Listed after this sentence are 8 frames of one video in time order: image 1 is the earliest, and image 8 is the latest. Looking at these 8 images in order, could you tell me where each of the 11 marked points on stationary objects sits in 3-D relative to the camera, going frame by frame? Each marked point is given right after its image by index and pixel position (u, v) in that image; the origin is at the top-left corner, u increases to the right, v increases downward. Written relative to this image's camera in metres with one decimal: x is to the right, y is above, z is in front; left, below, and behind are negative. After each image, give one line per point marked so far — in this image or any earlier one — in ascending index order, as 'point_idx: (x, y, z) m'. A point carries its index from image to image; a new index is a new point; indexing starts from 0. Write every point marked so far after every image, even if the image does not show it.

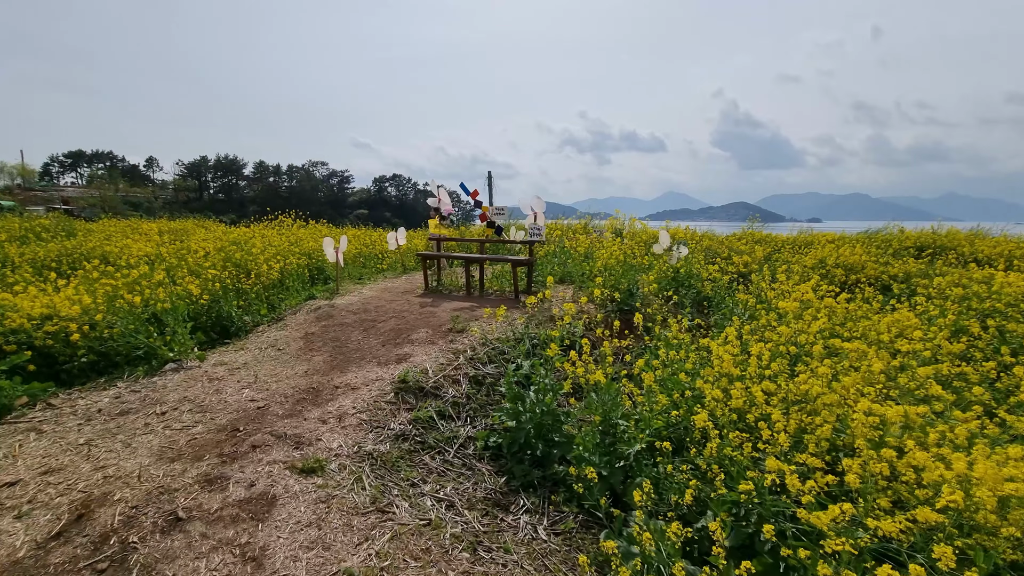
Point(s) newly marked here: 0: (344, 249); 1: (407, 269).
0: (-2.6, +0.6, +7.5) m
1: (-2.2, +0.3, +10.2) m
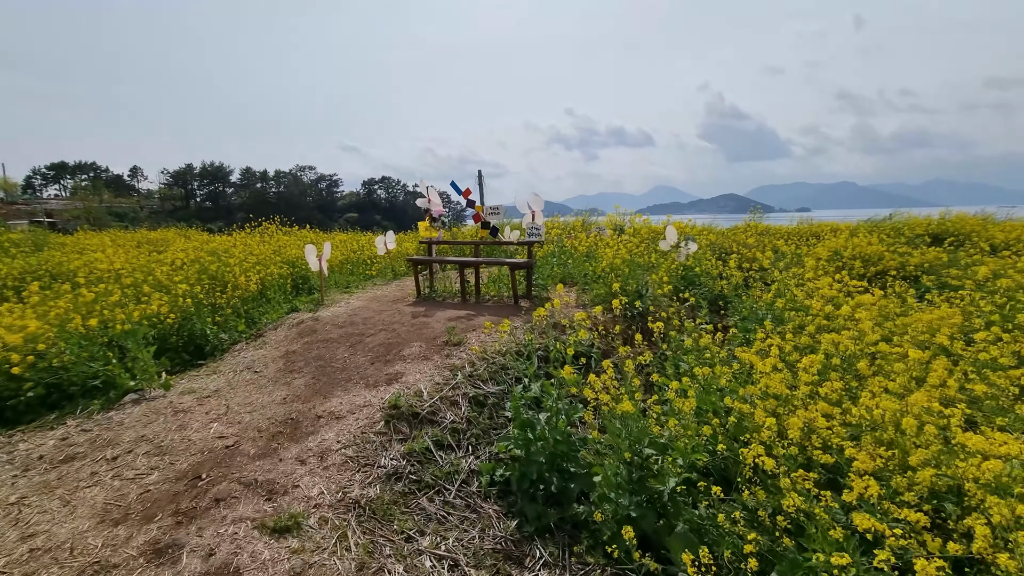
0: (-2.6, +0.4, +7.0) m
1: (-2.2, +0.2, +9.6) m
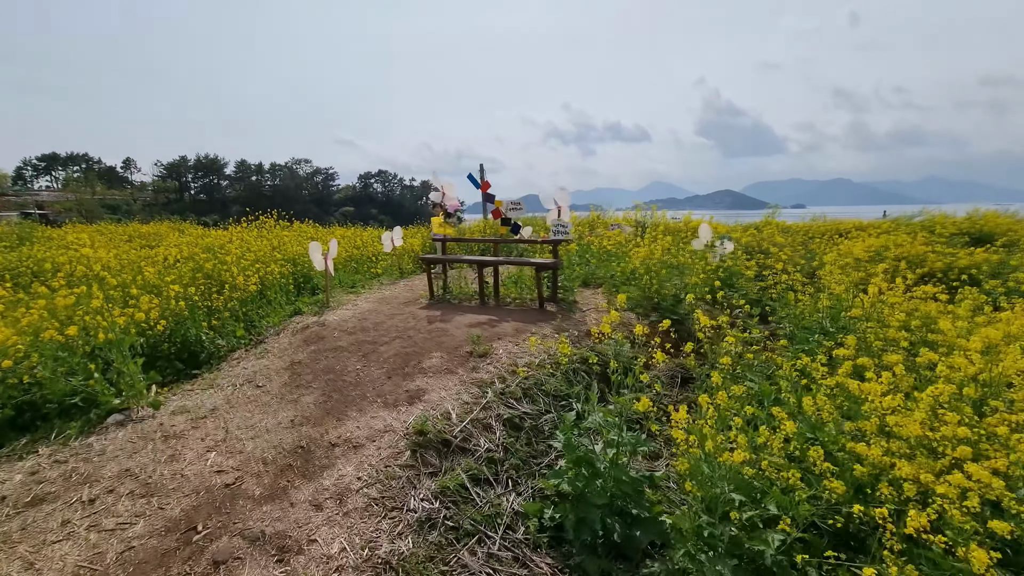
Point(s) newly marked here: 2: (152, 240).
0: (-2.3, +0.4, +6.4) m
1: (-2.0, +0.2, +9.1) m
2: (-10.0, +1.3, +13.8) m
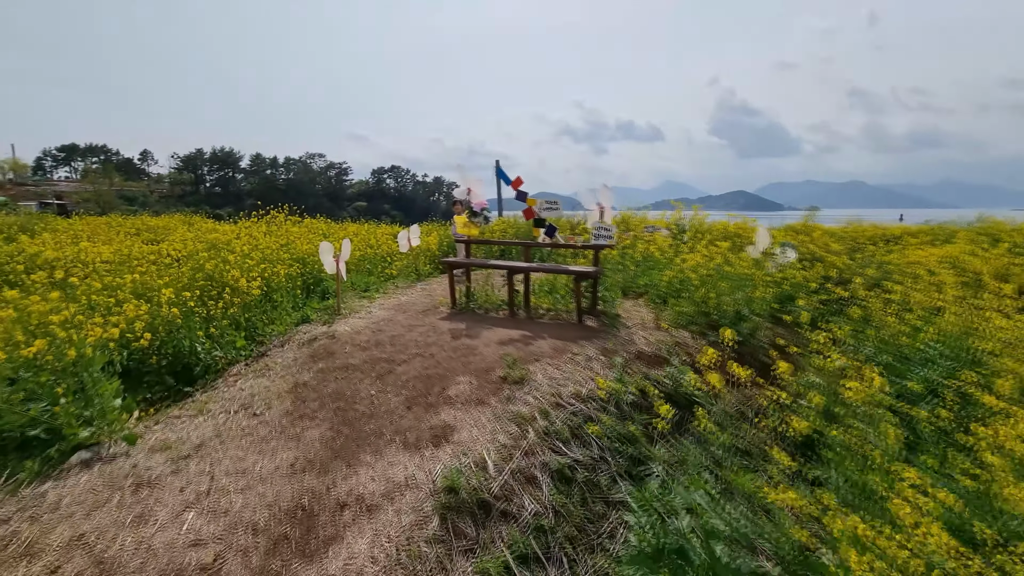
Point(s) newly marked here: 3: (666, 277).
0: (-1.9, +0.4, +5.8) m
1: (-1.5, +0.2, +8.4) m
2: (-9.5, +1.5, +13.3) m
3: (+1.8, +0.1, +5.7) m
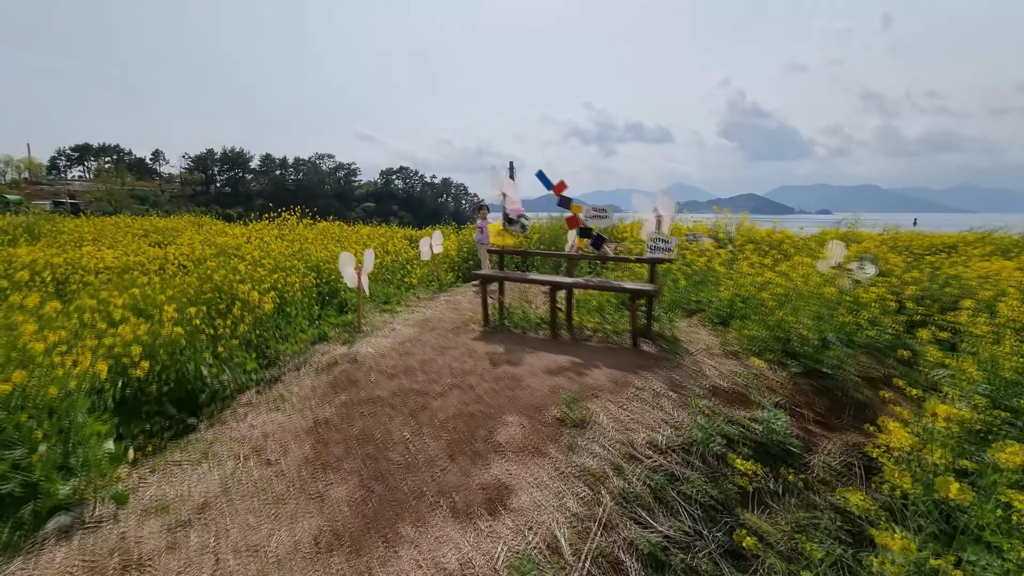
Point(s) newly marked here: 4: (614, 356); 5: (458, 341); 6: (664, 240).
0: (-1.5, +0.2, +5.2) m
1: (-1.1, 0.0, +7.8) m
2: (-8.9, +1.3, +12.9) m
3: (+2.2, -0.1, +5.0) m
4: (+0.9, -0.6, +4.3) m
5: (-0.5, -0.5, +4.8) m
6: (+1.4, +0.5, +4.6) m
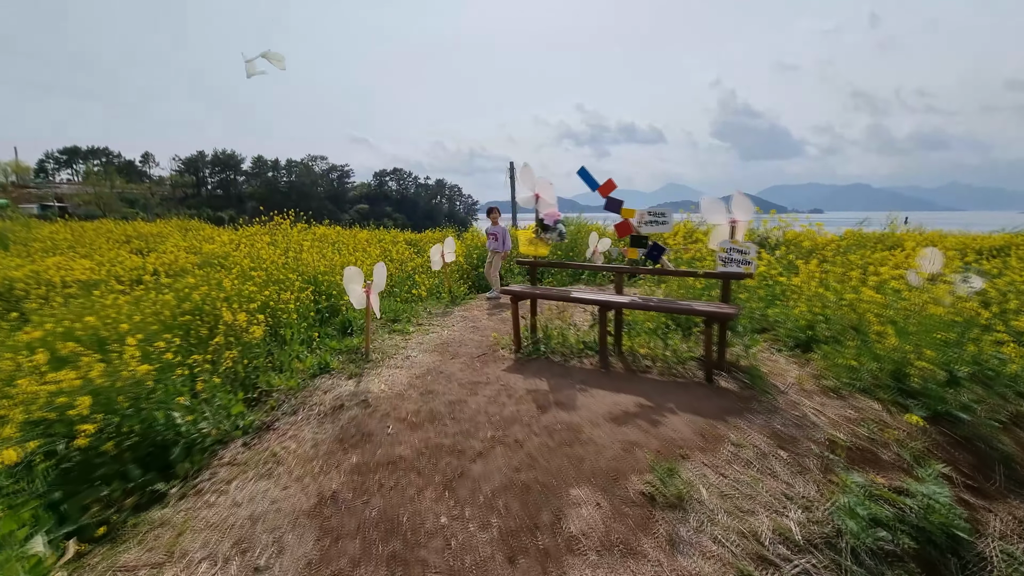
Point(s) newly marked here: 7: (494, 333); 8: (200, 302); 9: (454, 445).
0: (-1.2, 0.0, +4.4) m
1: (-0.8, -0.2, +7.0) m
2: (-8.7, +1.1, +11.9) m
3: (+2.5, -0.2, +4.2) m
4: (+1.2, -0.8, +3.5) m
5: (-0.2, -0.7, +4.0) m
6: (+1.8, +0.3, +3.8) m
7: (-0.2, -0.5, +5.2) m
8: (-3.0, -0.1, +4.7) m
9: (-0.4, -1.0, +3.0) m
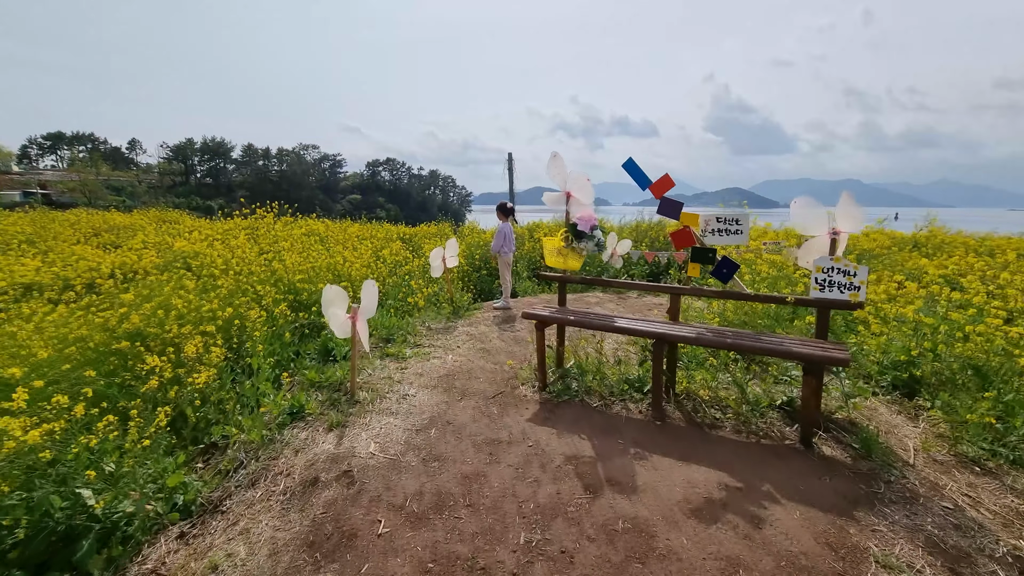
0: (-1.0, -0.1, +3.4) m
1: (-0.6, -0.3, +6.0) m
2: (-8.6, +1.1, +10.9) m
3: (+2.7, -0.4, +3.4) m
4: (+1.4, -0.9, +2.6) m
5: (0.0, -0.9, +3.1) m
6: (+1.9, +0.1, +2.9) m
7: (0.0, -0.6, +4.2) m
8: (-2.8, -0.2, +3.7) m
9: (-0.2, -1.1, +2.1) m
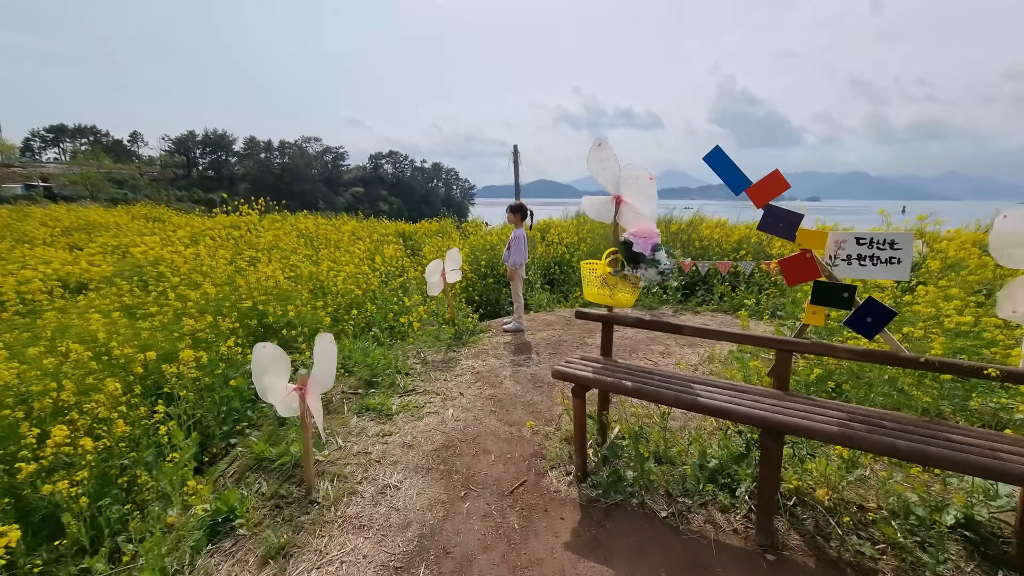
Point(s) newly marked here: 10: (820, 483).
0: (-0.9, -0.4, +2.3) m
1: (-0.5, -0.5, +5.0) m
2: (-8.4, +1.0, +9.8) m
3: (+2.8, -0.7, +2.2) m
4: (+1.5, -1.2, +1.5) m
5: (+0.1, -1.1, +2.0) m
6: (+2.1, -0.1, +1.8) m
7: (+0.1, -0.8, +3.2) m
8: (-2.7, -0.5, +2.7) m
9: (0.0, -1.4, +1.0) m
10: (+1.4, -0.9, +2.3) m
